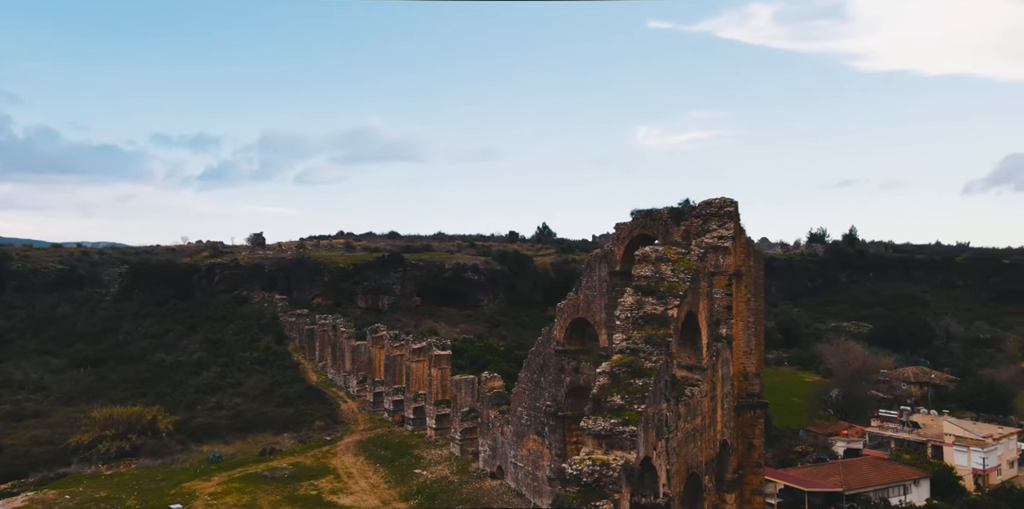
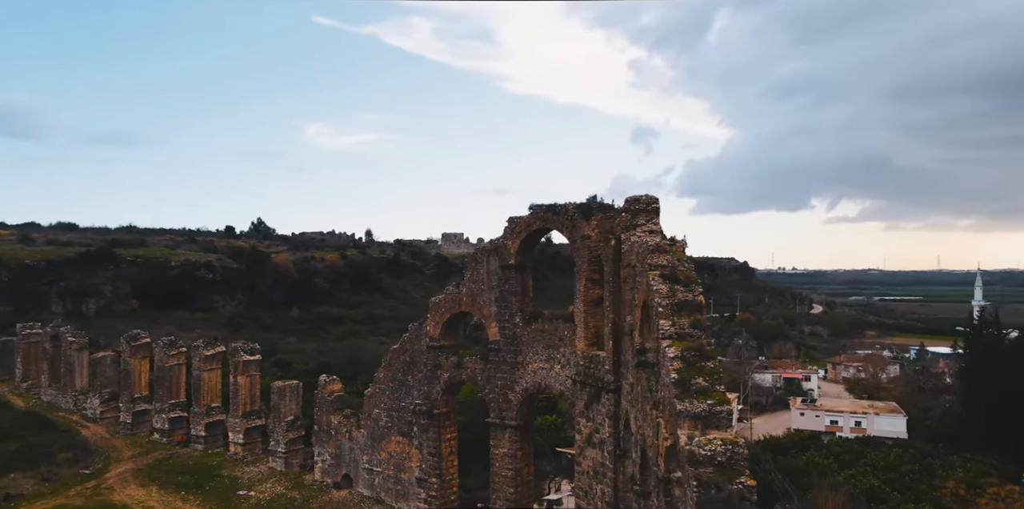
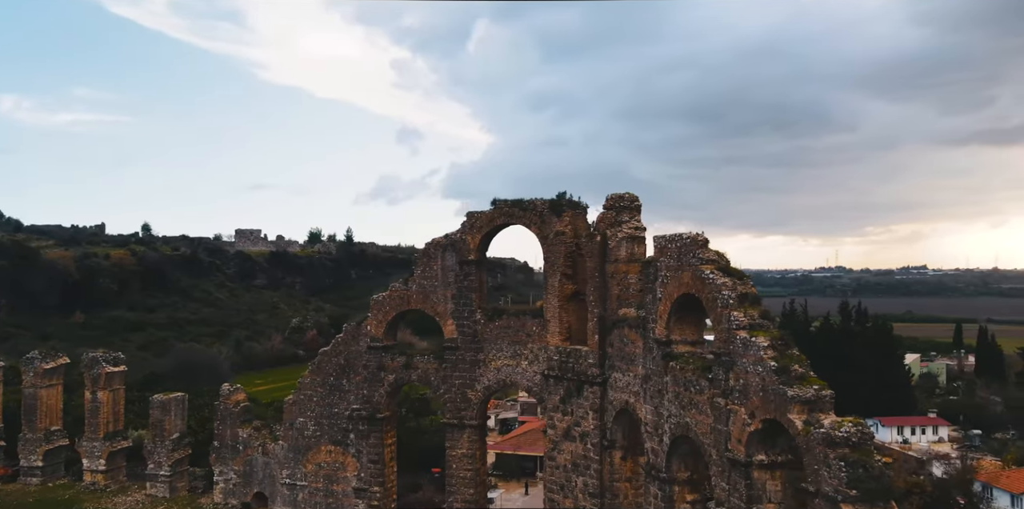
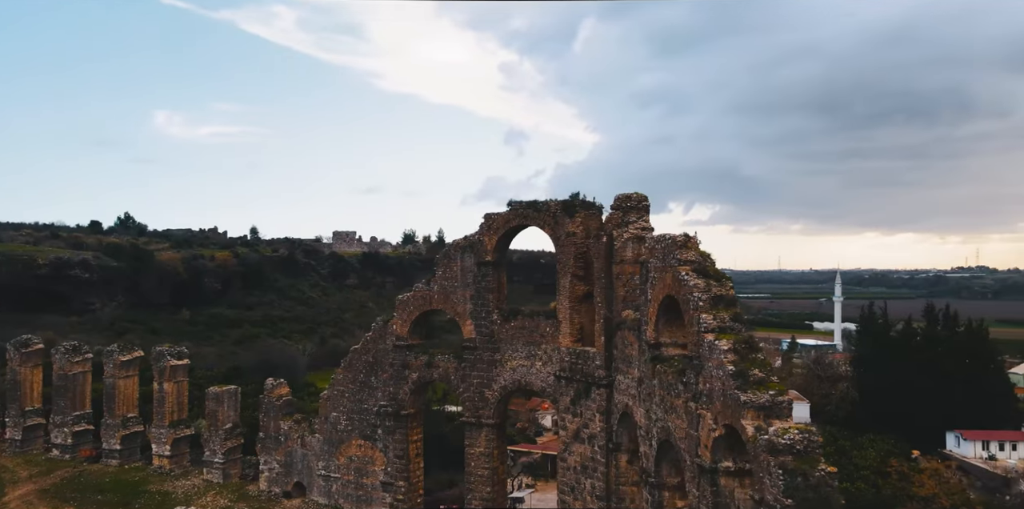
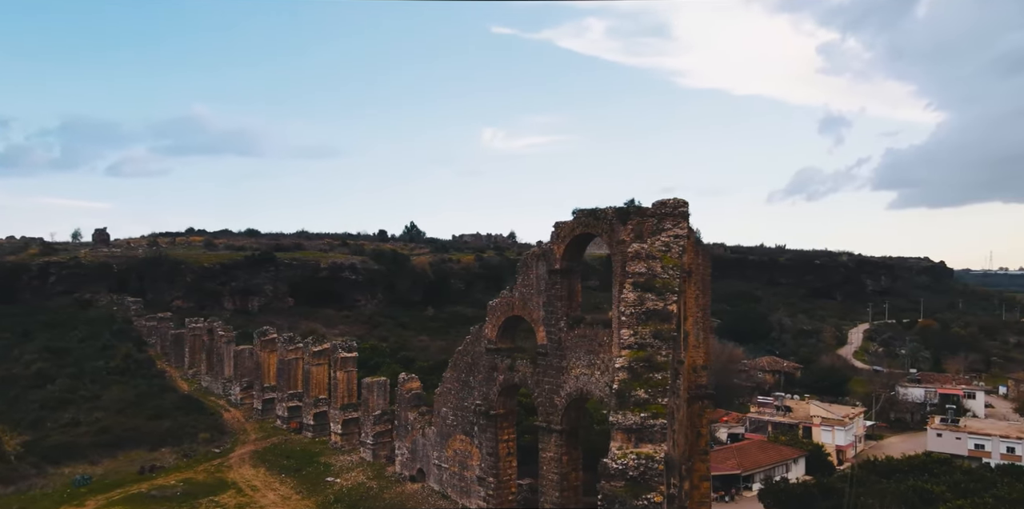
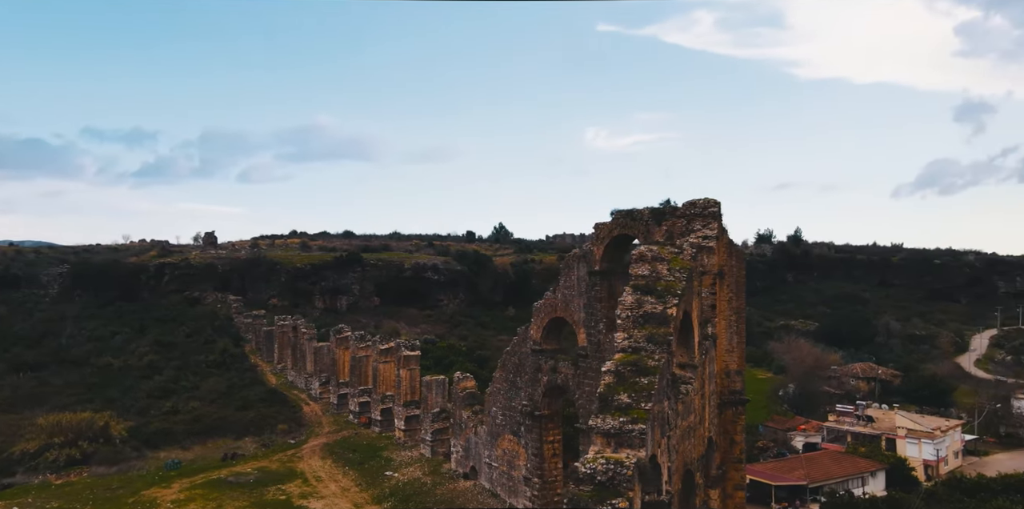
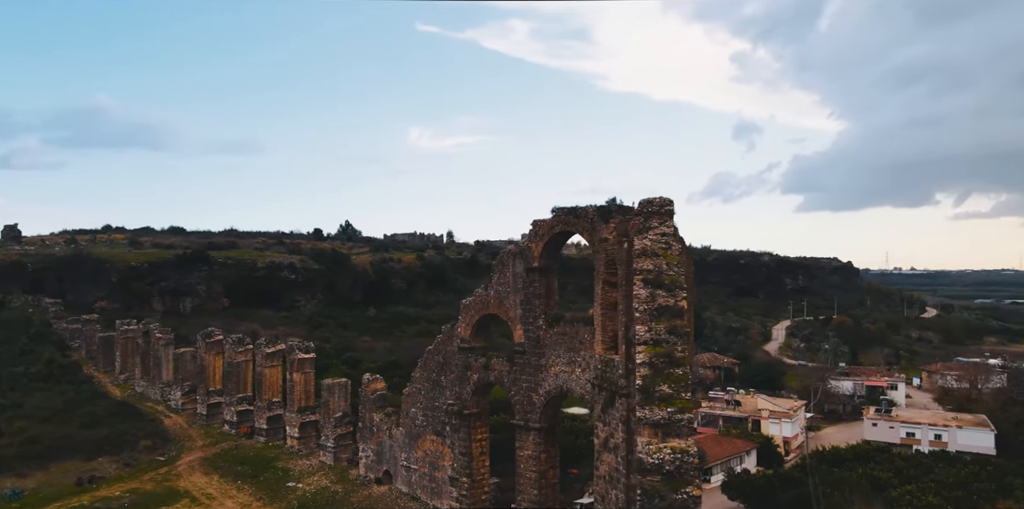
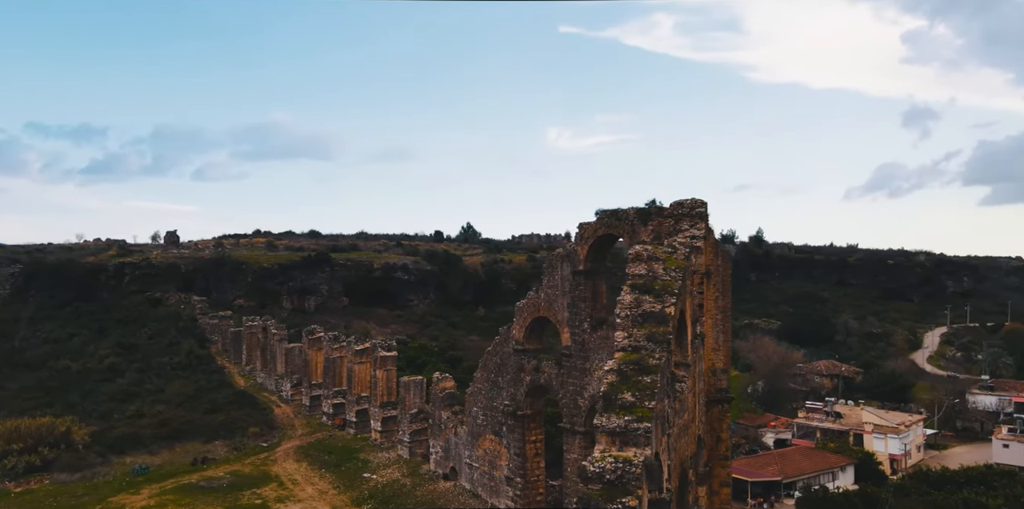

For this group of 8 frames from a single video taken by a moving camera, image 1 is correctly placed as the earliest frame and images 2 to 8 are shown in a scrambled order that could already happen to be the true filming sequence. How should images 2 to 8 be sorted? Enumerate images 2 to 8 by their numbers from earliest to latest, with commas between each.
6, 8, 5, 7, 2, 4, 3
